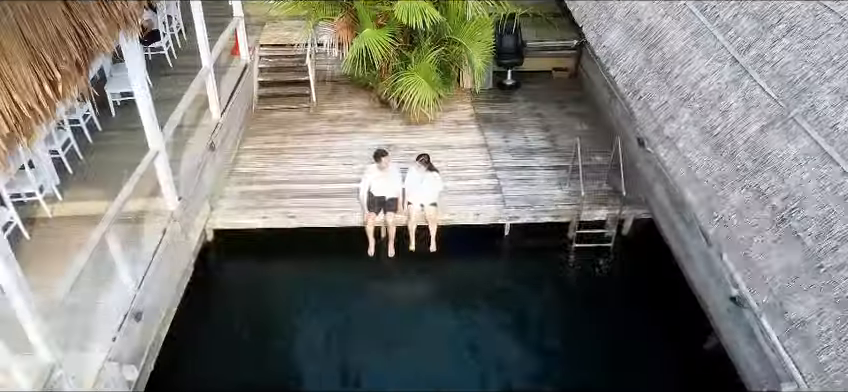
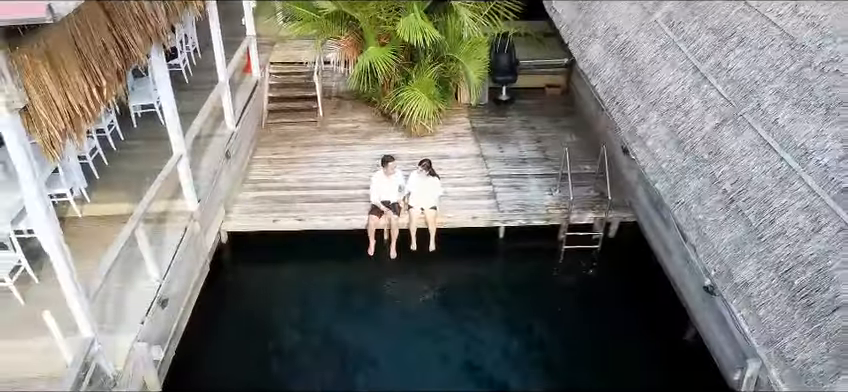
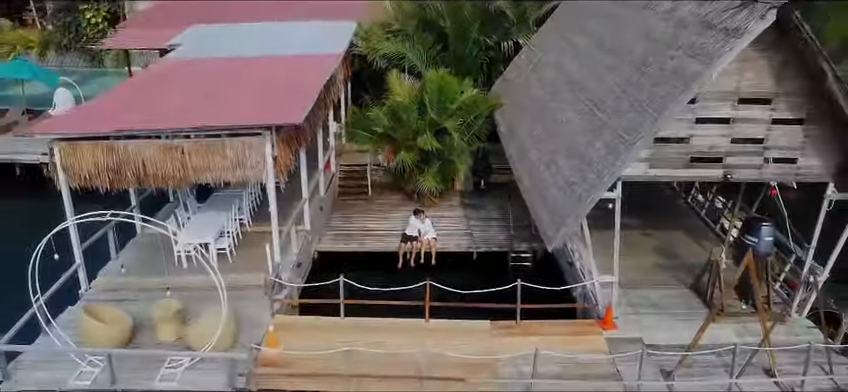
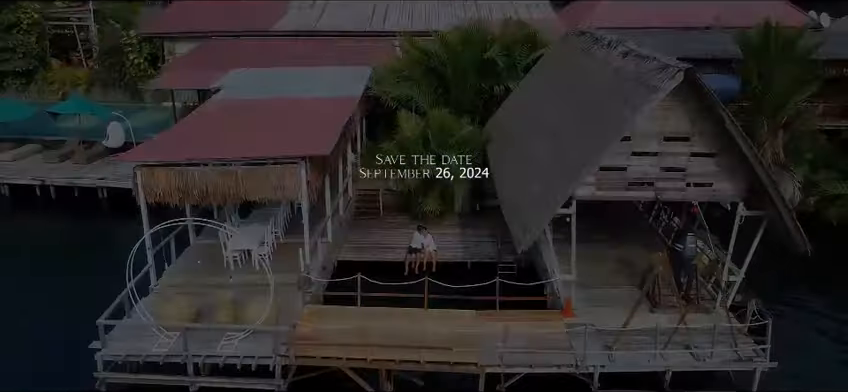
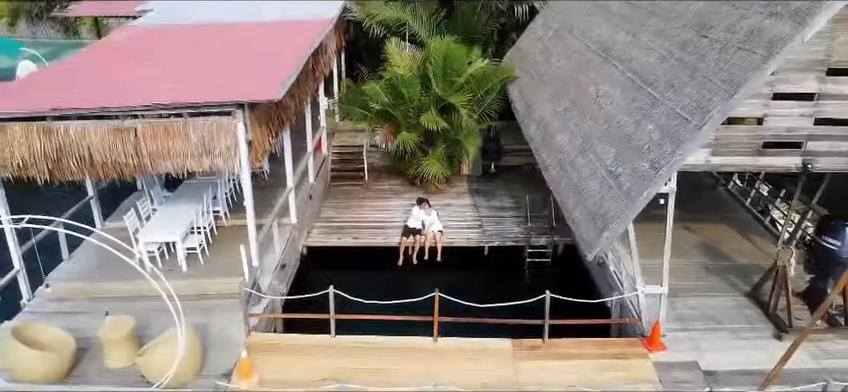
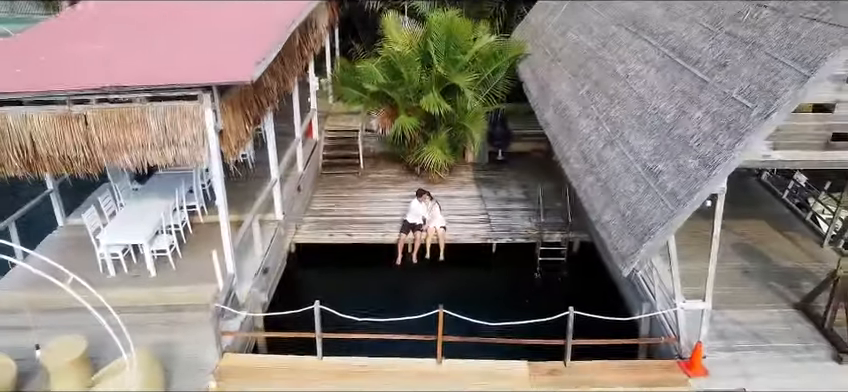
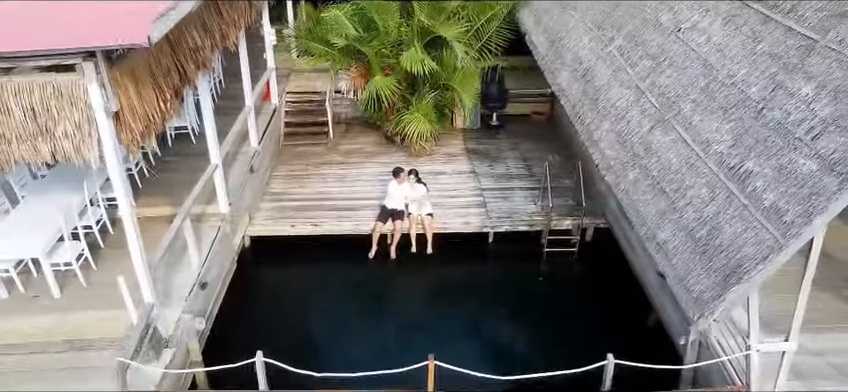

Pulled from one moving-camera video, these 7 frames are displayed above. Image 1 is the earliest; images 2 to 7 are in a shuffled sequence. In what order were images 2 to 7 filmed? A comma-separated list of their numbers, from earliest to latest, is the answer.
2, 7, 6, 5, 3, 4
